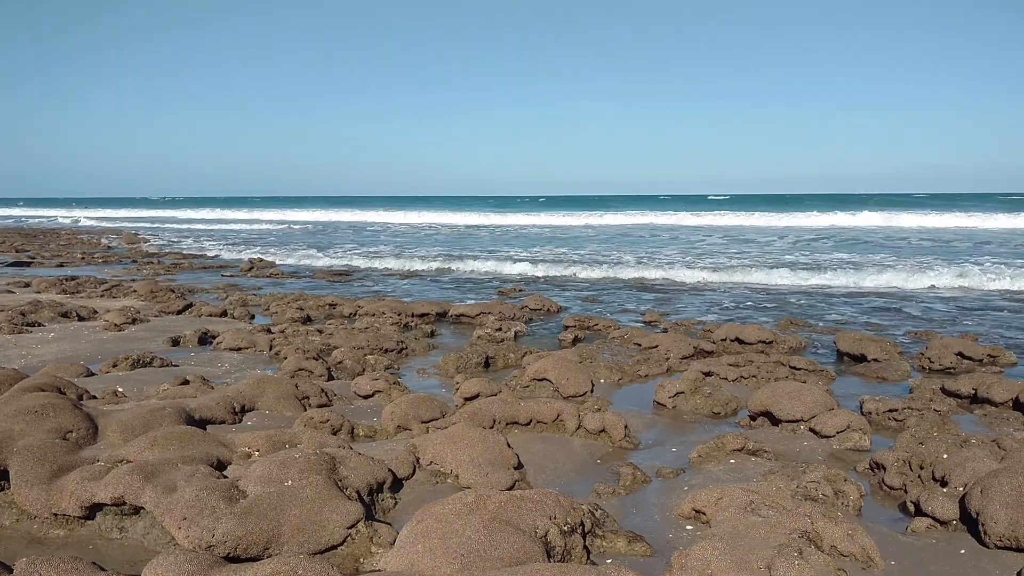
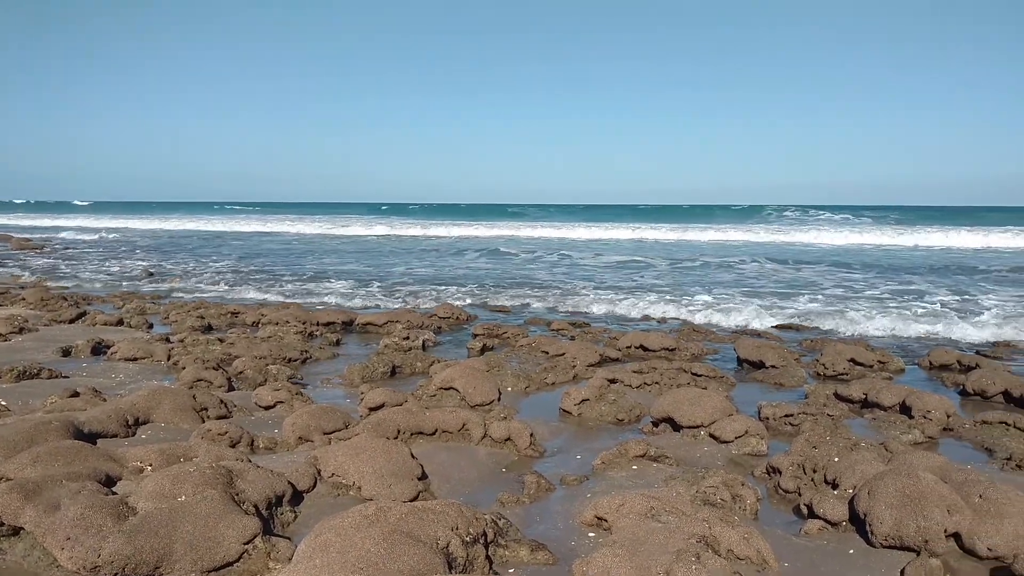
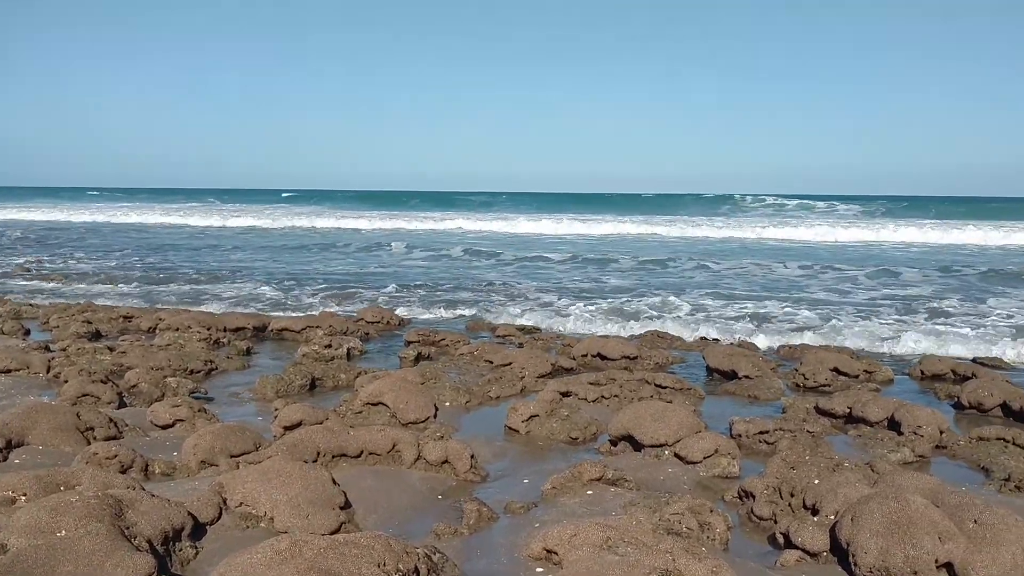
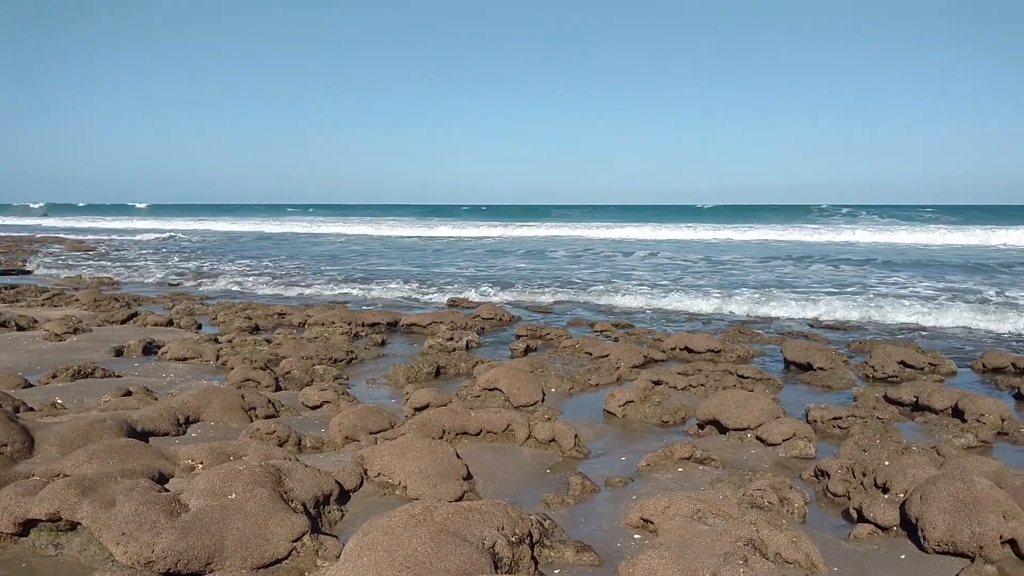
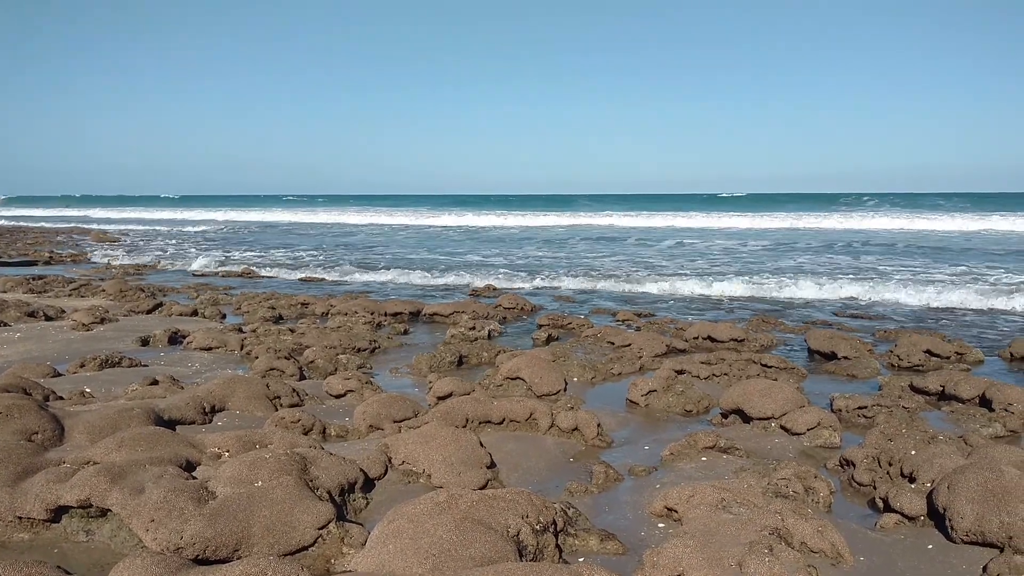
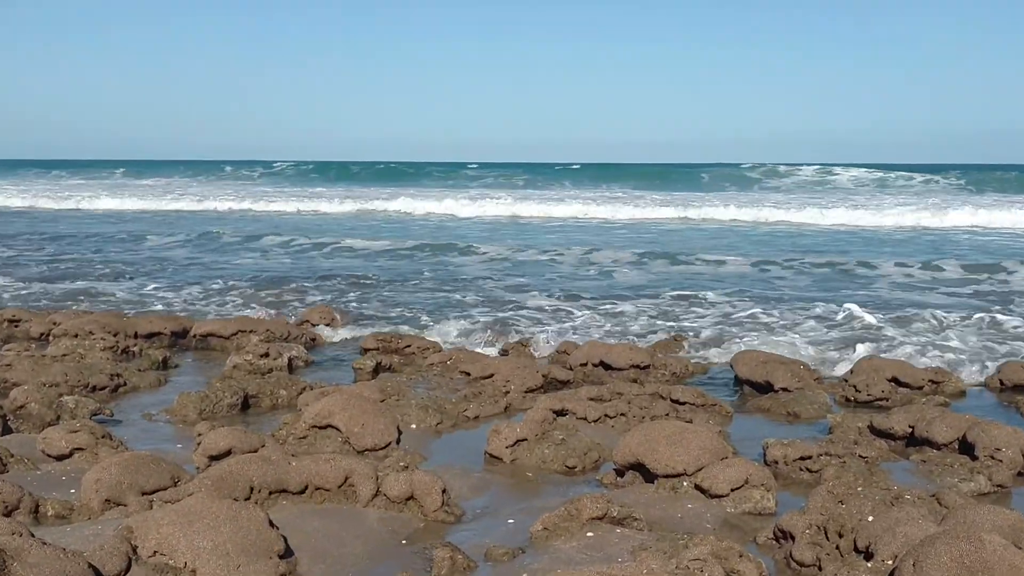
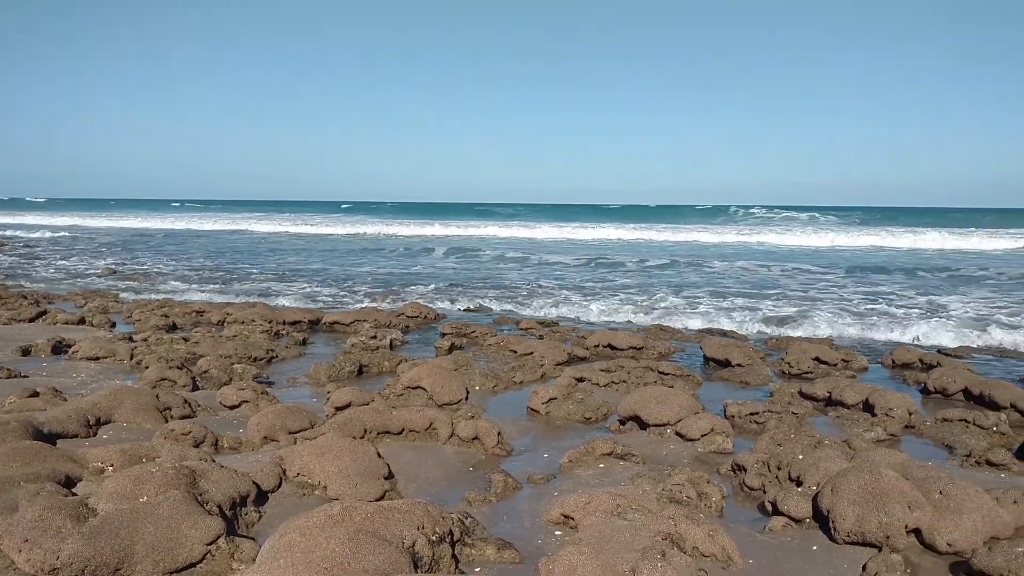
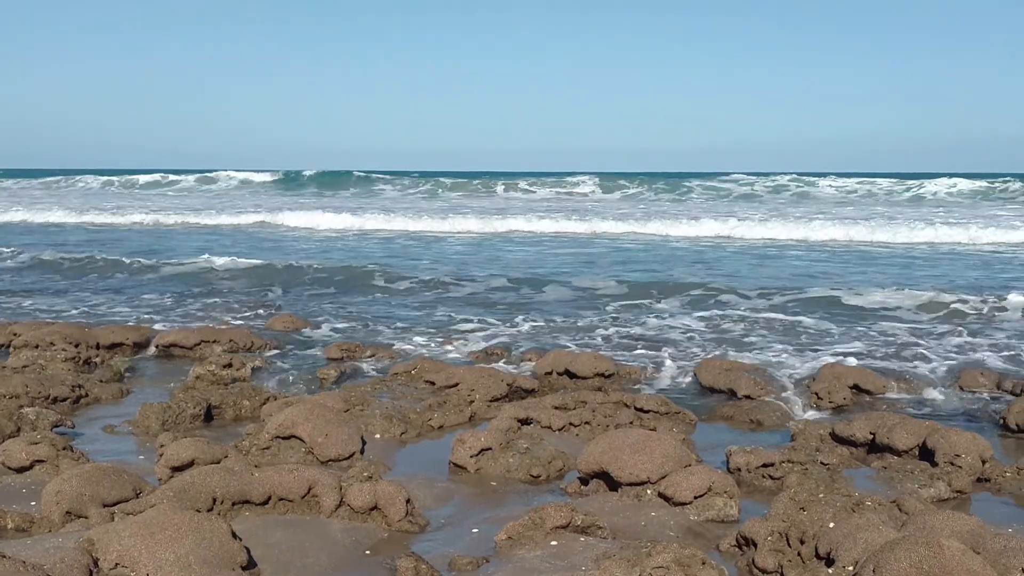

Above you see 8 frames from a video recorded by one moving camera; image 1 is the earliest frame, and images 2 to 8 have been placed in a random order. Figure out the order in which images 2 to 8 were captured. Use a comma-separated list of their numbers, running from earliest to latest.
5, 4, 2, 7, 3, 6, 8
